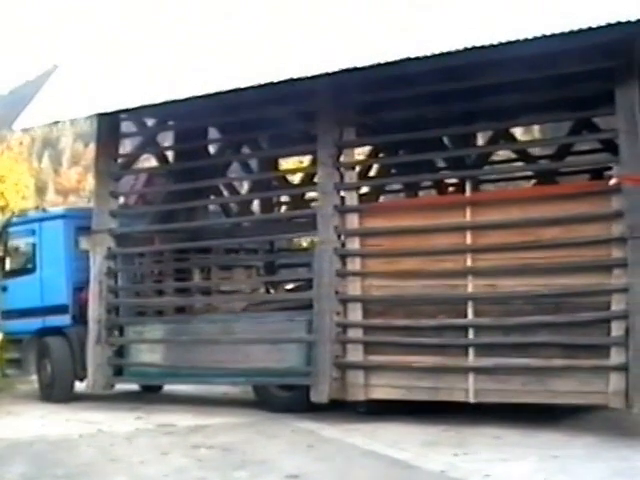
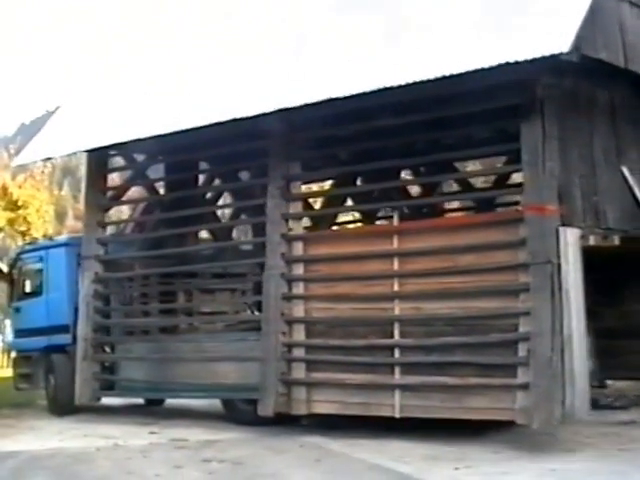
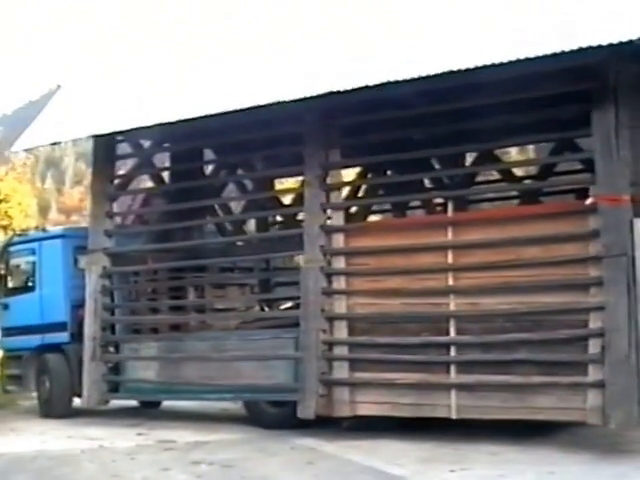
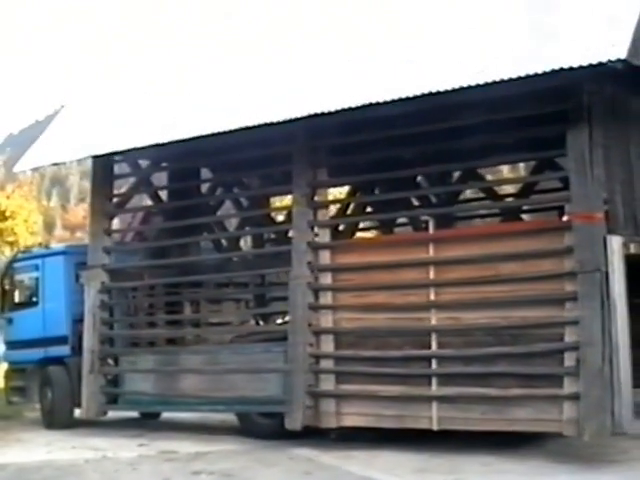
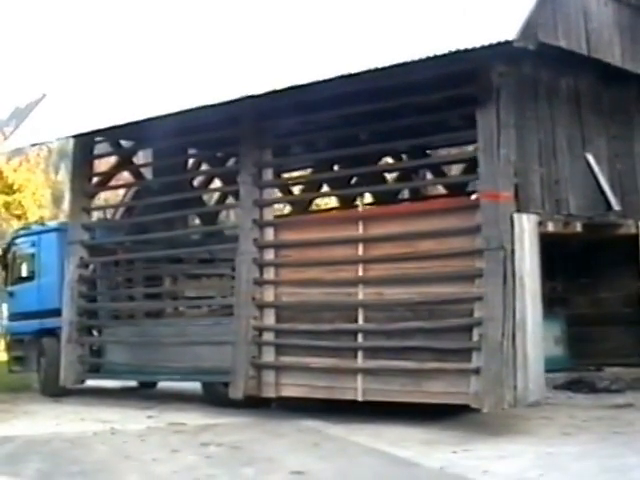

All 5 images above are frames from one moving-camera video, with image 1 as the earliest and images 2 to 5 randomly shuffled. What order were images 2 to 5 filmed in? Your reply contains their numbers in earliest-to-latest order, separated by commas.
3, 4, 2, 5
